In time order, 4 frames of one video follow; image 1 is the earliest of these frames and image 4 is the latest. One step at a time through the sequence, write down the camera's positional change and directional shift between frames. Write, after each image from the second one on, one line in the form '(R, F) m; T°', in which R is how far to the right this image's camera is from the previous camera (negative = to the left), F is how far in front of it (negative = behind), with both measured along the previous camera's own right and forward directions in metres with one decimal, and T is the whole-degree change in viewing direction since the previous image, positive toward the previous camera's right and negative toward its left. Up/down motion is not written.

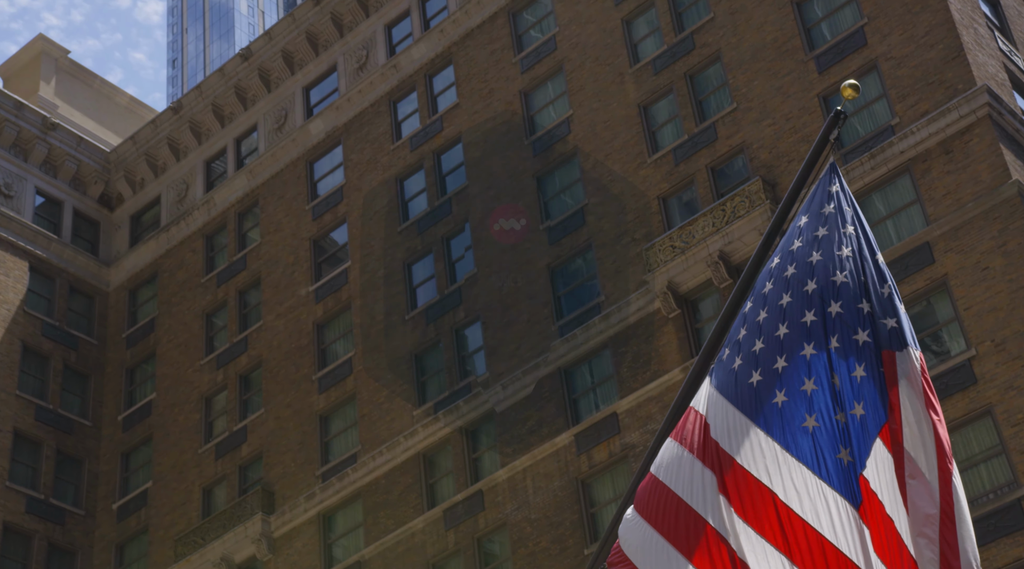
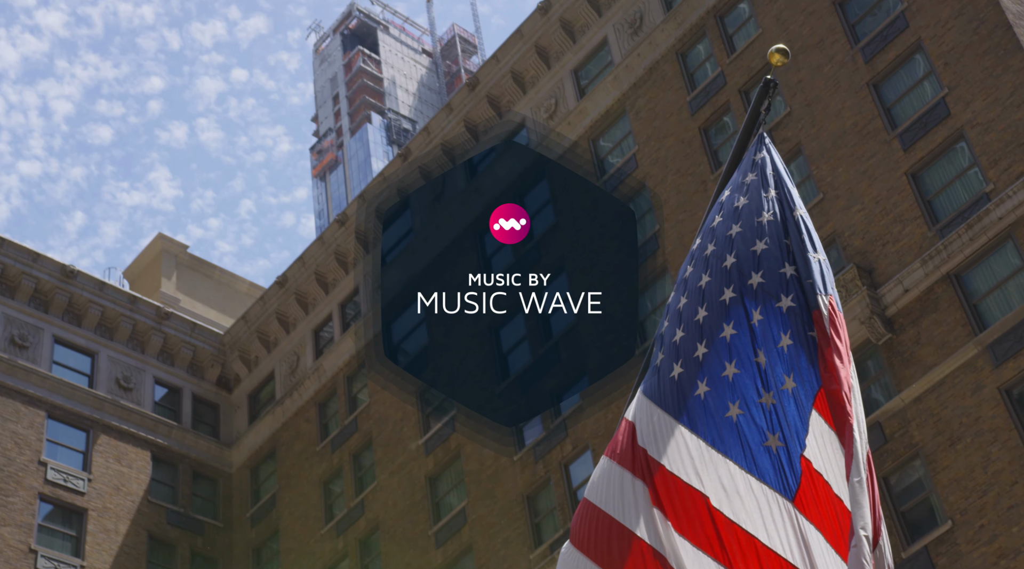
(+2.1, +1.5) m; -6°
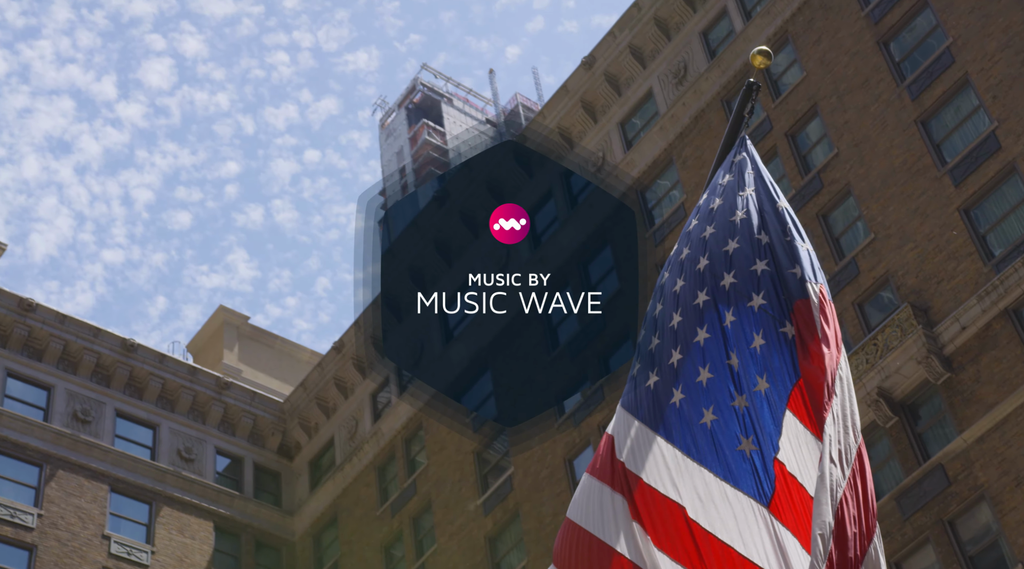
(+0.7, +0.4) m; -3°
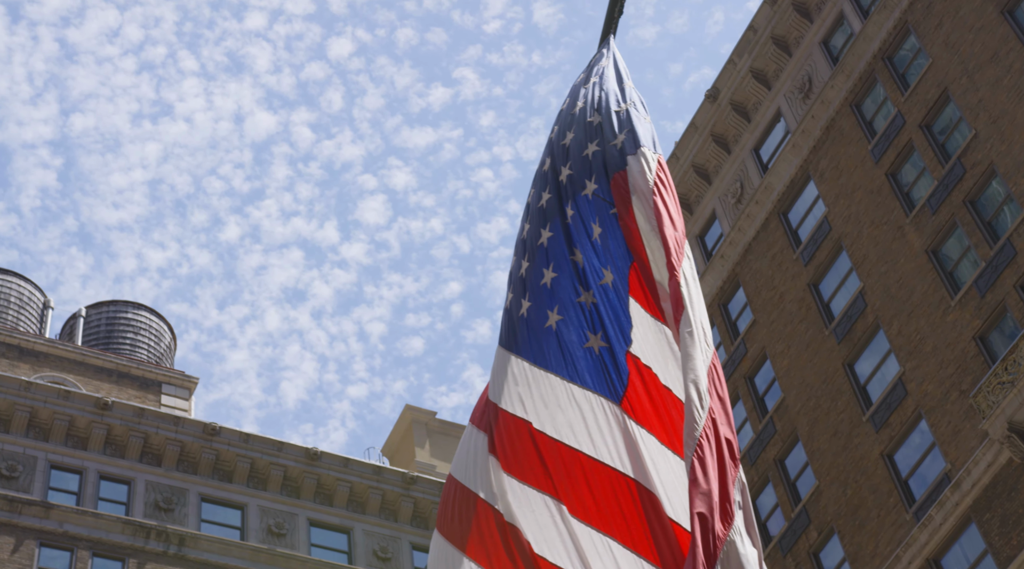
(+1.9, +1.3) m; -8°
